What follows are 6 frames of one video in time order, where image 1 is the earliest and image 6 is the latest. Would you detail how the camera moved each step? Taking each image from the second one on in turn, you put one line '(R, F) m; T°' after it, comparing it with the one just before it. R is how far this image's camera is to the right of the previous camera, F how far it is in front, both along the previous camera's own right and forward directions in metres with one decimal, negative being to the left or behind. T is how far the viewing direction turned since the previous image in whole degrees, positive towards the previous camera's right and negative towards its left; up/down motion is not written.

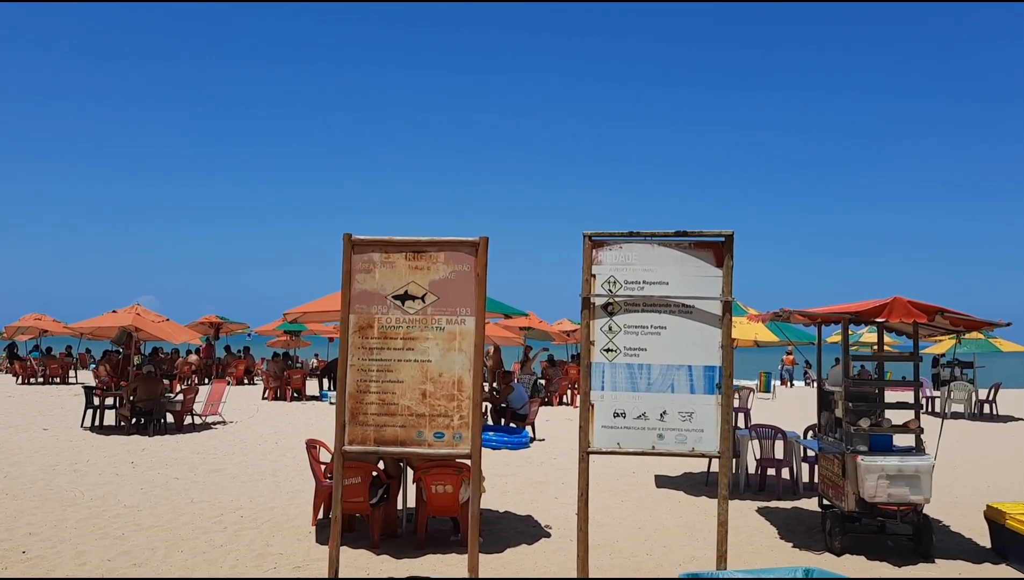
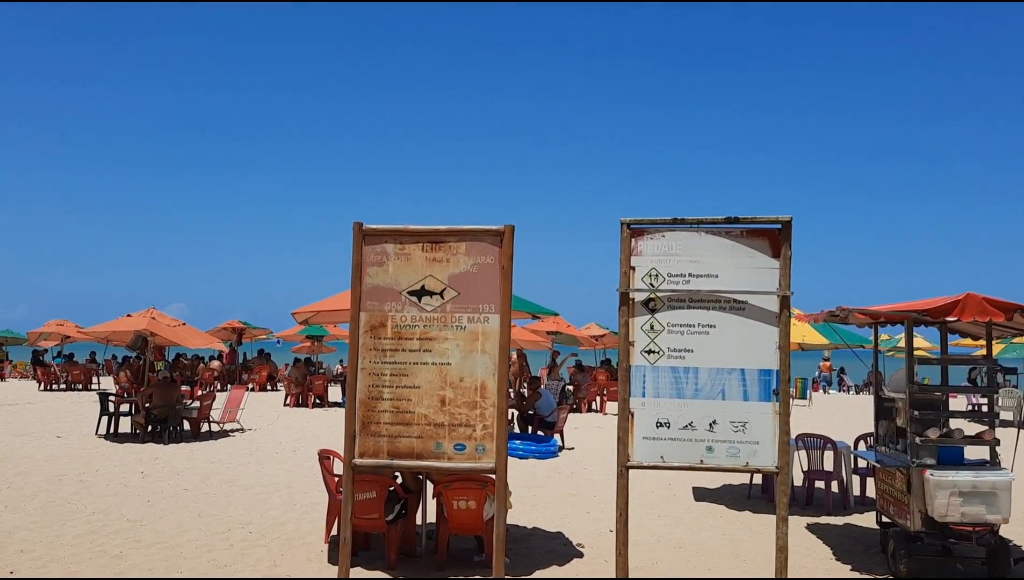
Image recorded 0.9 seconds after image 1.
(0.0, +0.6) m; -2°
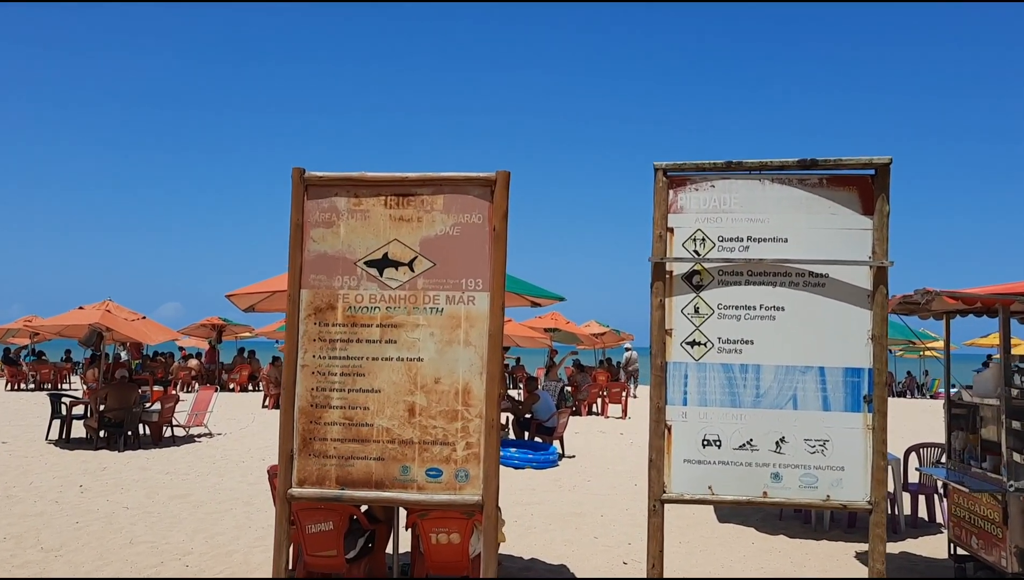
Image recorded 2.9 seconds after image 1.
(0.0, +1.4) m; 0°
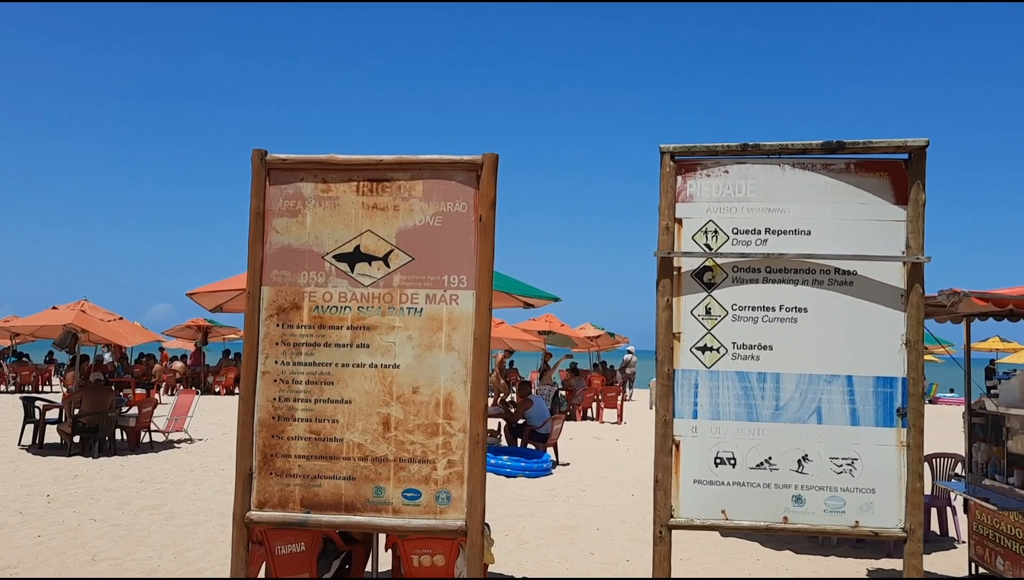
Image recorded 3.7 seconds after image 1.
(0.0, +0.4) m; 0°
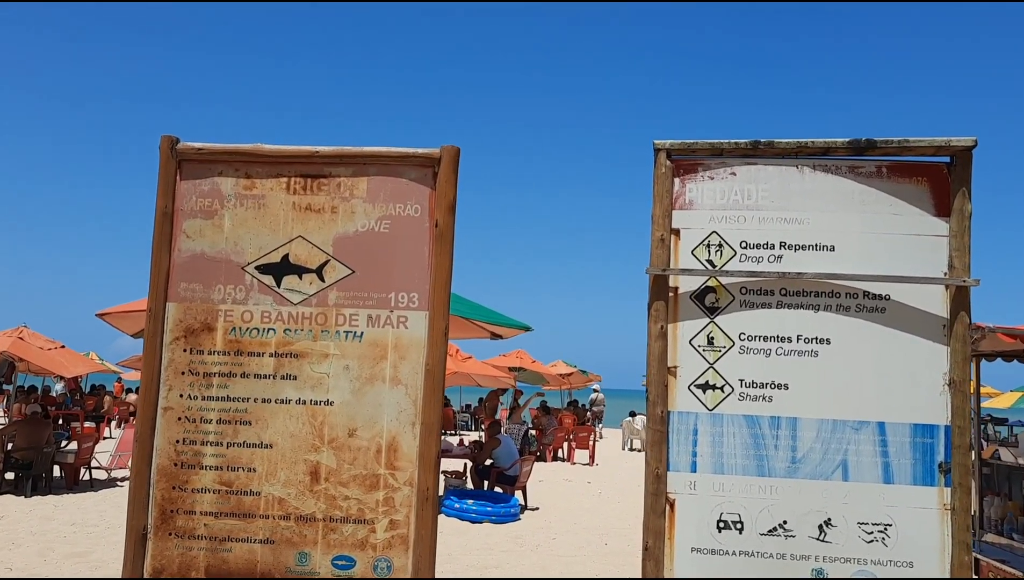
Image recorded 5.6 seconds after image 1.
(0.0, +0.6) m; +2°
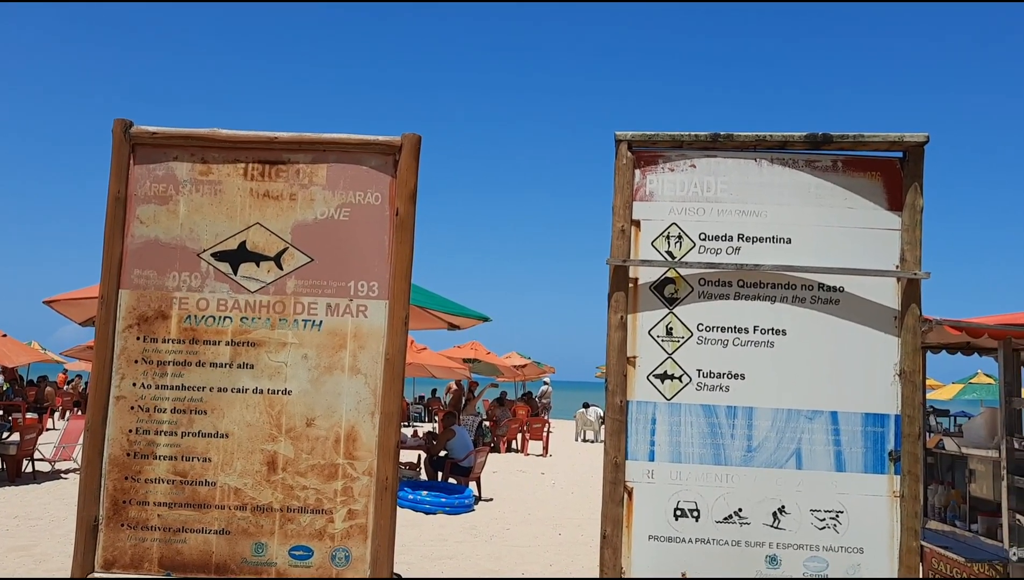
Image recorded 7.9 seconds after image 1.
(0.0, 0.0) m; +3°
